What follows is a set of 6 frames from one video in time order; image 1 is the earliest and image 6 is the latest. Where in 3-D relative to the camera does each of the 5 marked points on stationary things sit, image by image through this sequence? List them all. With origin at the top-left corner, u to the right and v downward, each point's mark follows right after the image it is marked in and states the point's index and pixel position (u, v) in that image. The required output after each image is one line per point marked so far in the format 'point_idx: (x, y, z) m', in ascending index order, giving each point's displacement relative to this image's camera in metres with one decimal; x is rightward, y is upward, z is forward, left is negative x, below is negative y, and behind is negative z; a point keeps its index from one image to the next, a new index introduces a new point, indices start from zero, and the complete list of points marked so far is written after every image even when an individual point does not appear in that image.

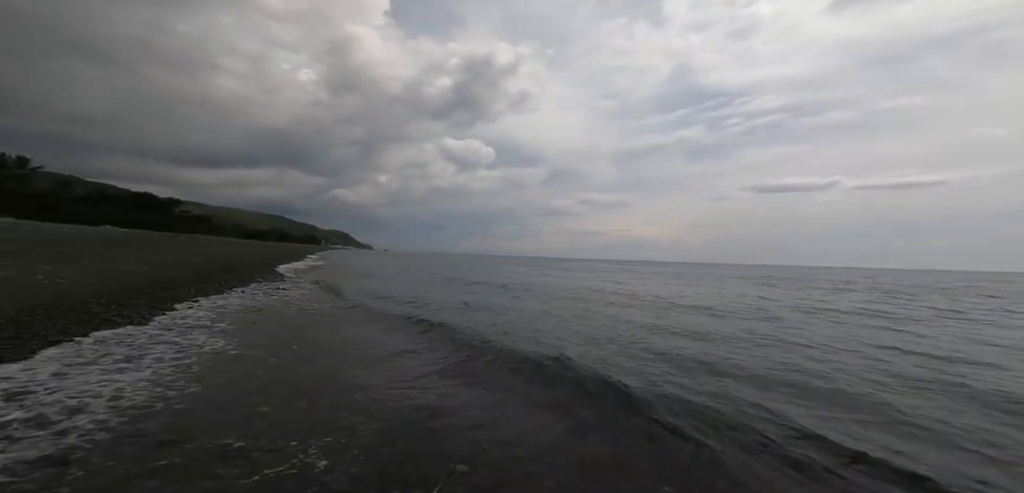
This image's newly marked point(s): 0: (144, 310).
0: (-16.6, -2.7, +14.5) m
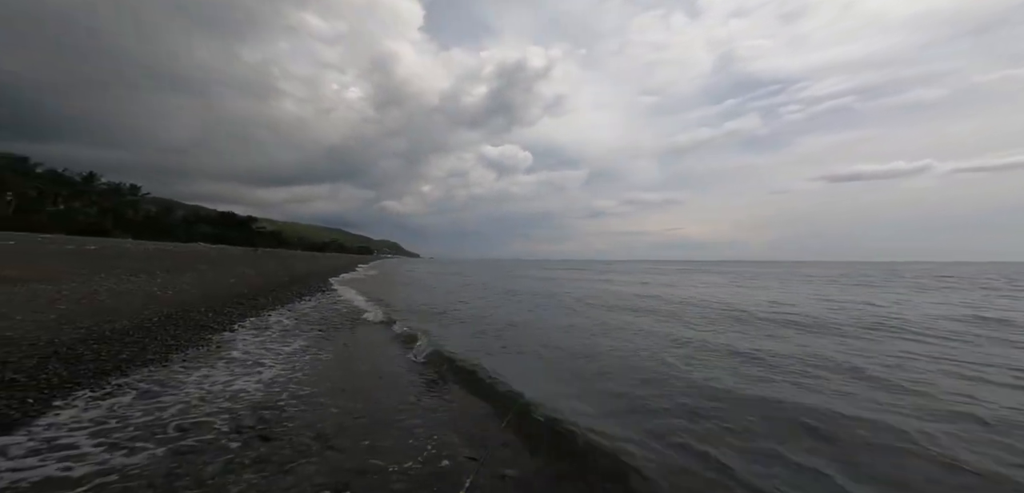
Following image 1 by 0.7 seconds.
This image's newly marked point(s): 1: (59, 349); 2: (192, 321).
0: (-14.5, -3.6, +17.0) m
1: (-15.1, -3.2, +10.9) m
2: (-15.8, -3.5, +16.1) m
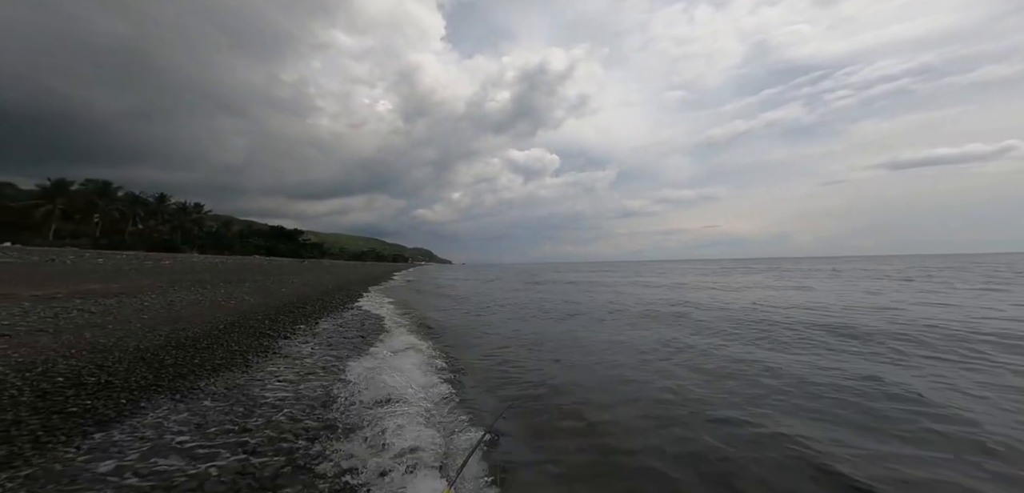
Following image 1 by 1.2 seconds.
0: (-12.7, -4.4, +18.8) m
1: (-13.9, -4.0, +12.7) m
2: (-14.1, -4.4, +18.0) m
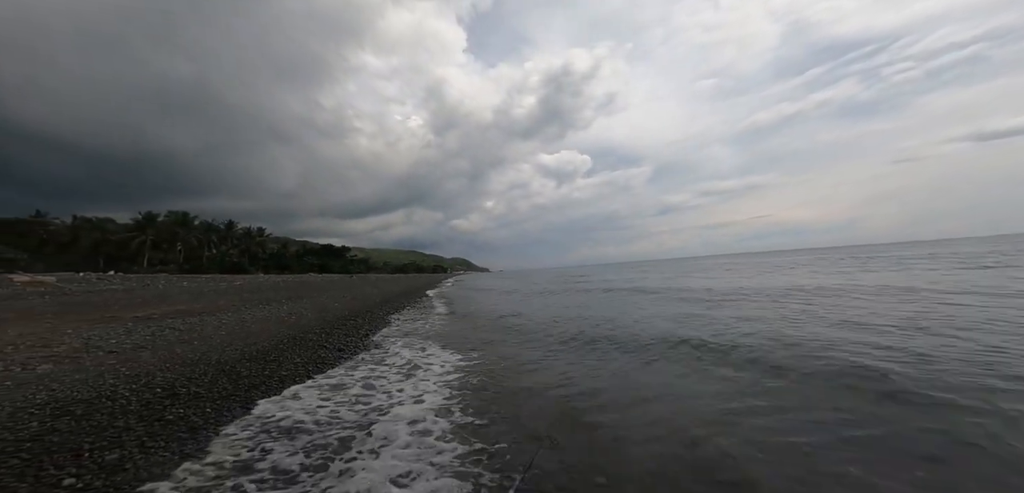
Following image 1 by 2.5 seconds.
0: (-10.6, -5.7, +20.6) m
1: (-12.4, -5.3, +14.6) m
2: (-12.0, -5.7, +19.9) m
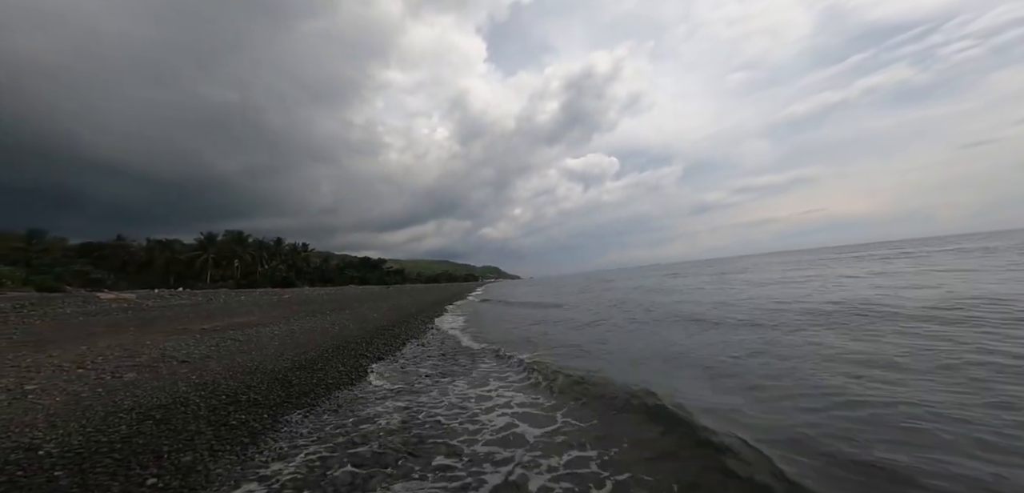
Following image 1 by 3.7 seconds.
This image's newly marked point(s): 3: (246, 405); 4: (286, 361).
0: (-8.6, -6.7, +21.8) m
1: (-10.9, -6.3, +16.0) m
2: (-10.1, -6.8, +21.2) m
3: (-9.2, -5.7, +11.9) m
4: (-12.5, -6.6, +18.9) m
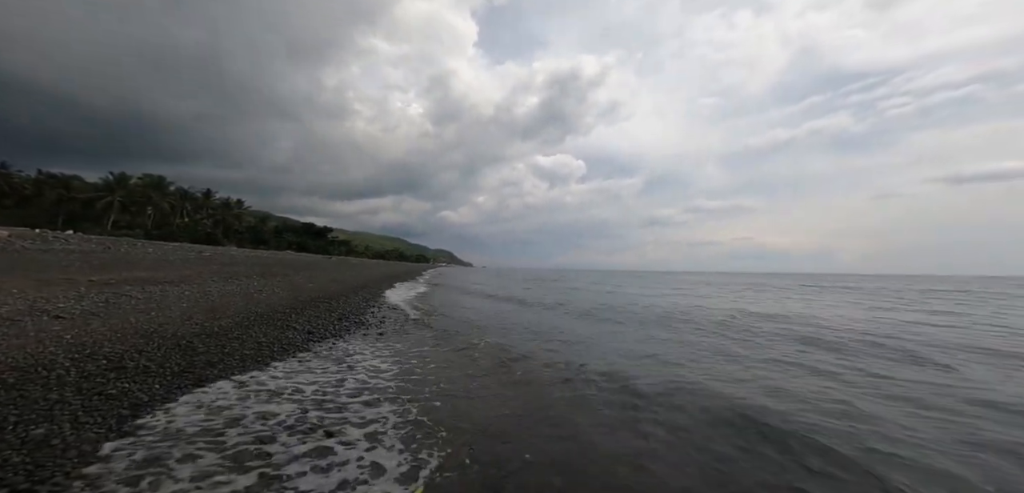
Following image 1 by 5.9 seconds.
0: (-11.6, -4.3, +19.1) m
1: (-13.2, -3.7, +13.1) m
2: (-13.0, -4.1, +18.4) m
3: (-10.8, -3.4, +9.2) m
4: (-15.1, -3.8, +15.8) m
